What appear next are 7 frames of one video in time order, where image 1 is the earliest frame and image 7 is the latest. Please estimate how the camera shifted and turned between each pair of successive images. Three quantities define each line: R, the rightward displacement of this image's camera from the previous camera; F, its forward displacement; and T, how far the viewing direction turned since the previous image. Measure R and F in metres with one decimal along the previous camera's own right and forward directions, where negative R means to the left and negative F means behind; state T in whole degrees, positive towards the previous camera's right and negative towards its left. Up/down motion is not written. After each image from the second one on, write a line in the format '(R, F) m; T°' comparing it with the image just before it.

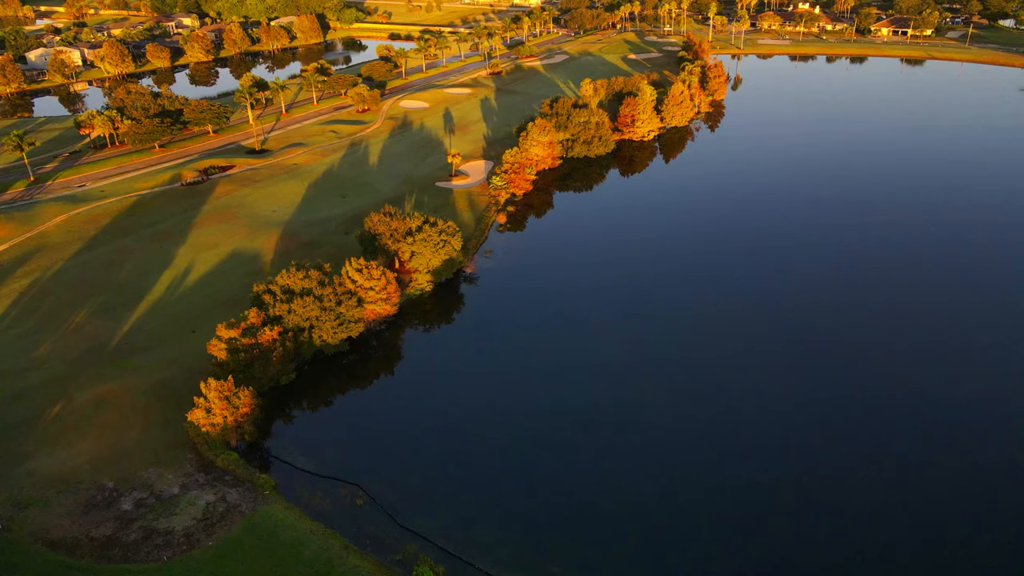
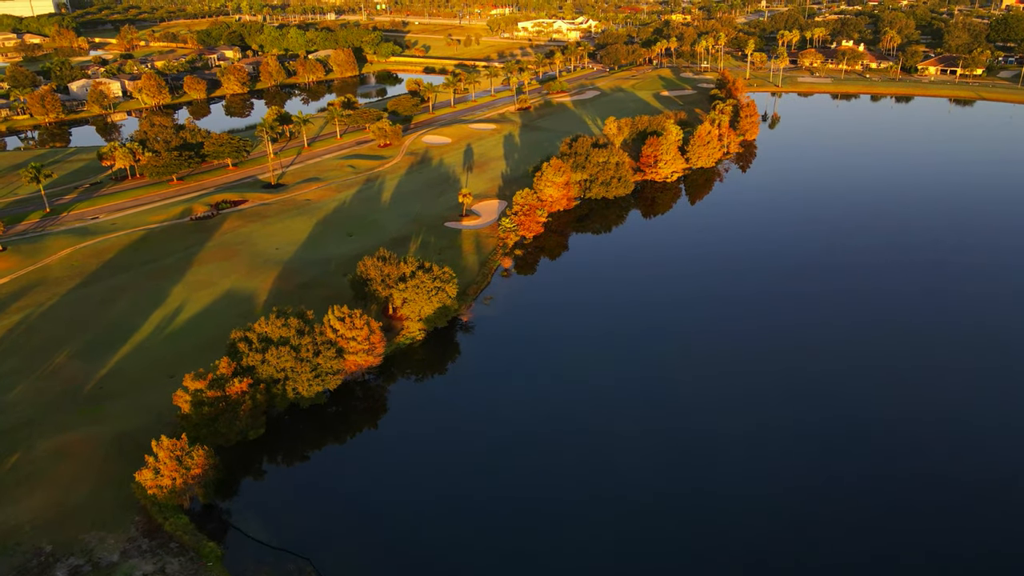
(+2.9, +2.5) m; -3°
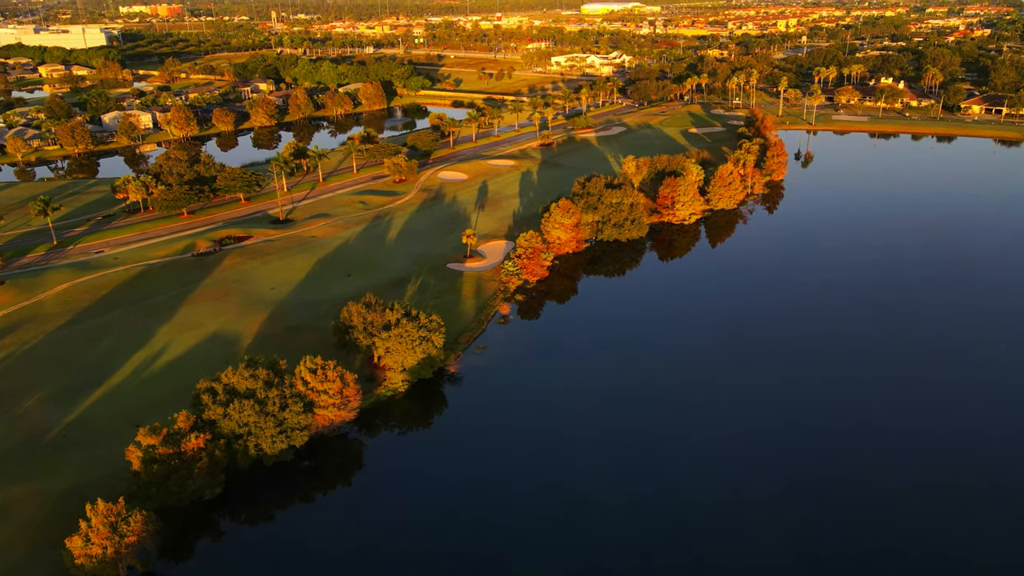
(+3.0, +2.5) m; -3°
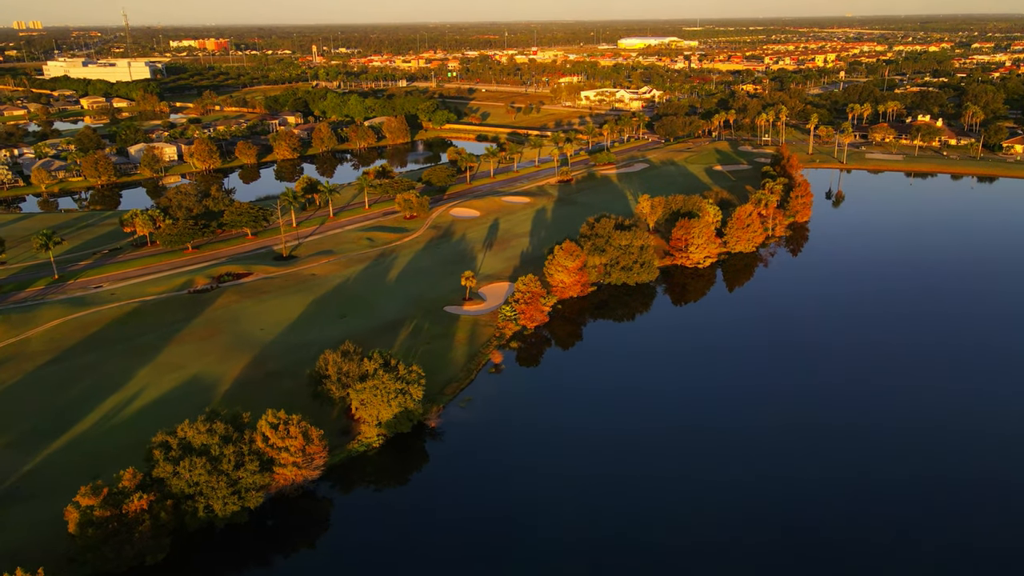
(+3.0, +2.6) m; -3°
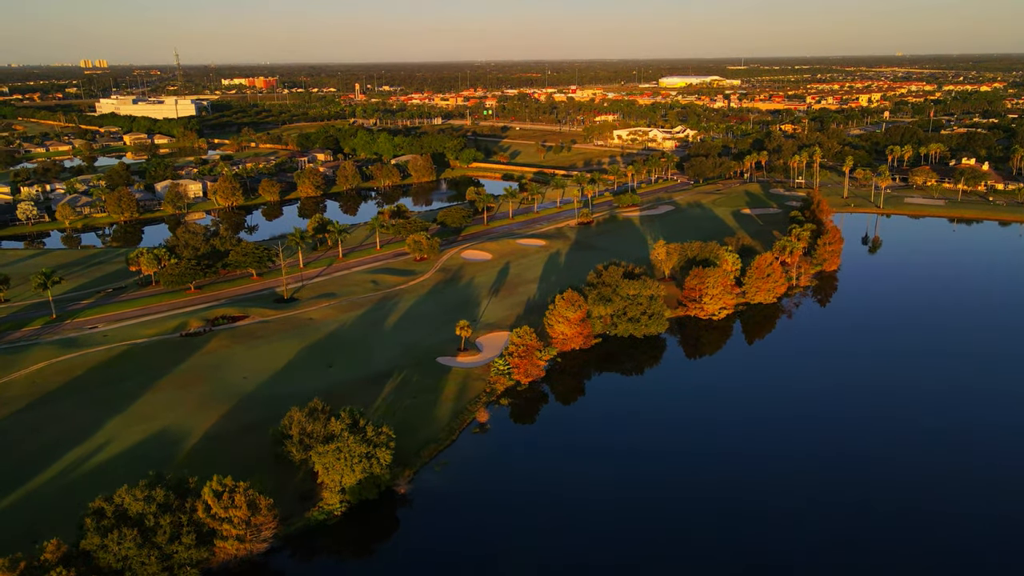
(+3.5, +3.1) m; -3°
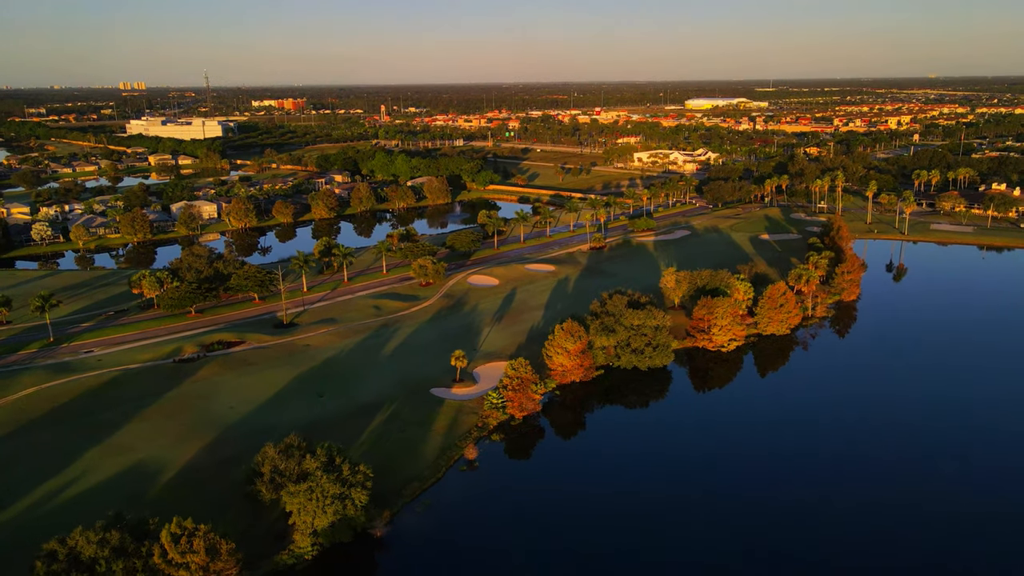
(+2.2, +2.0) m; -2°
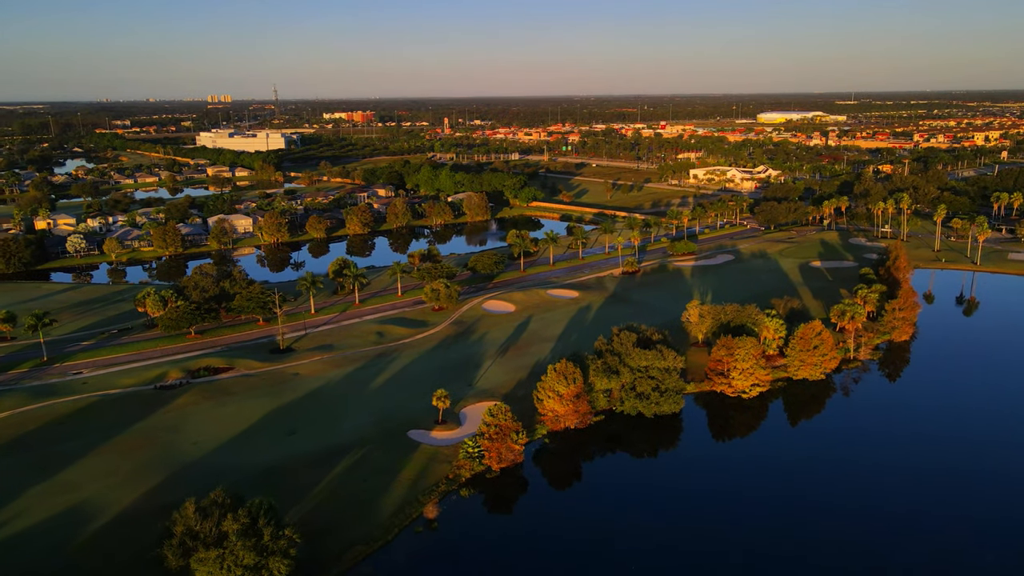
(+5.6, +5.3) m; -5°
